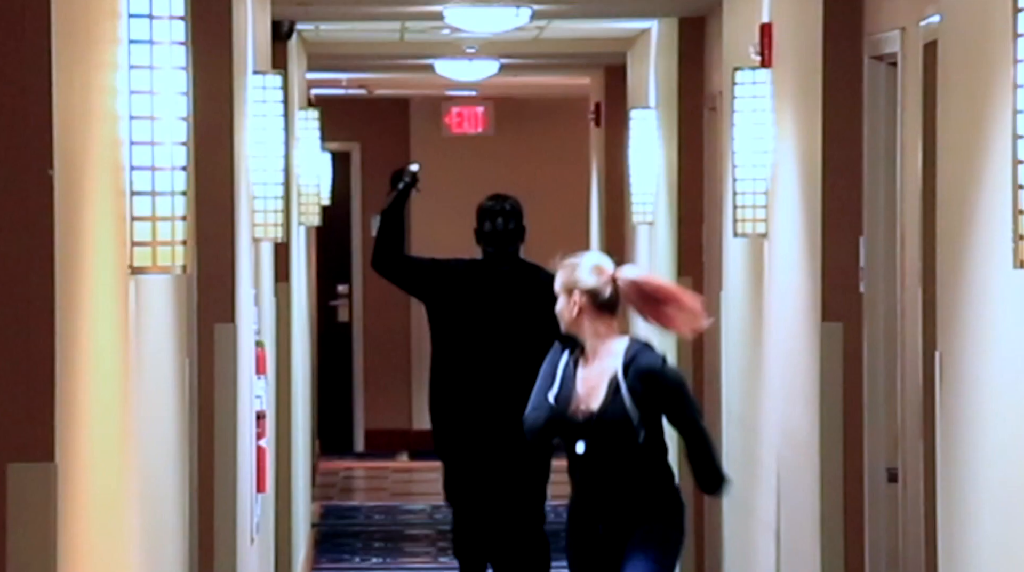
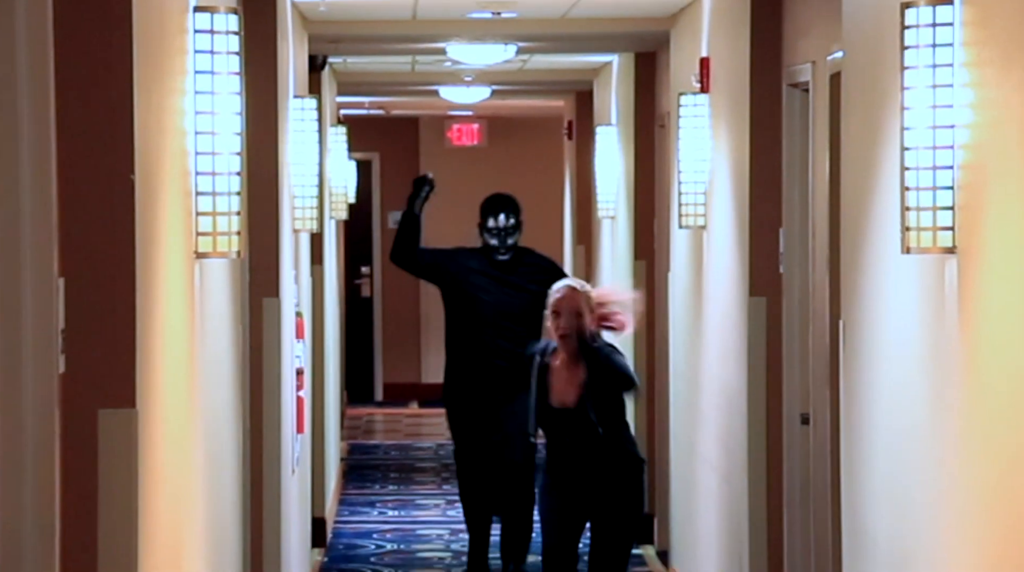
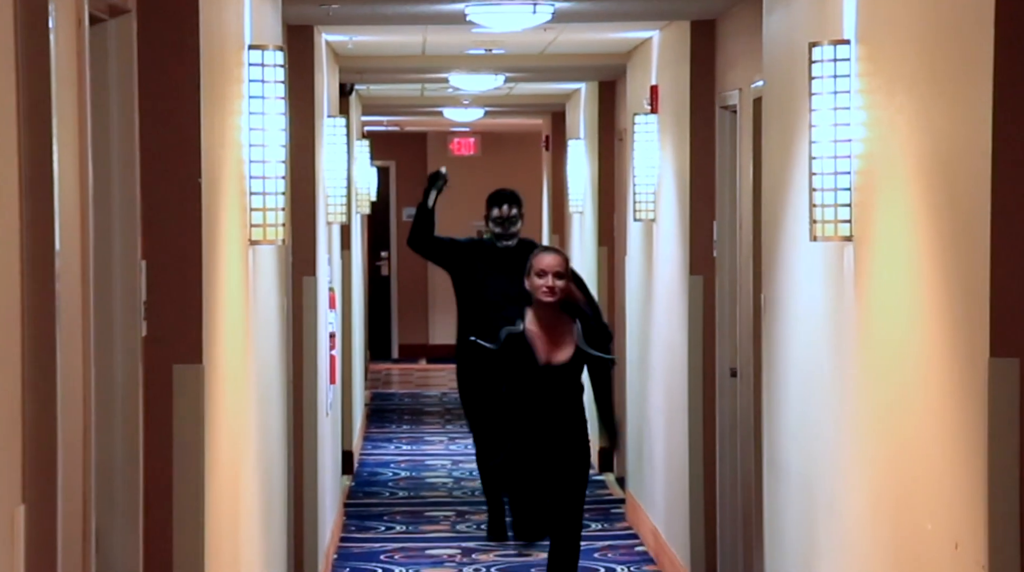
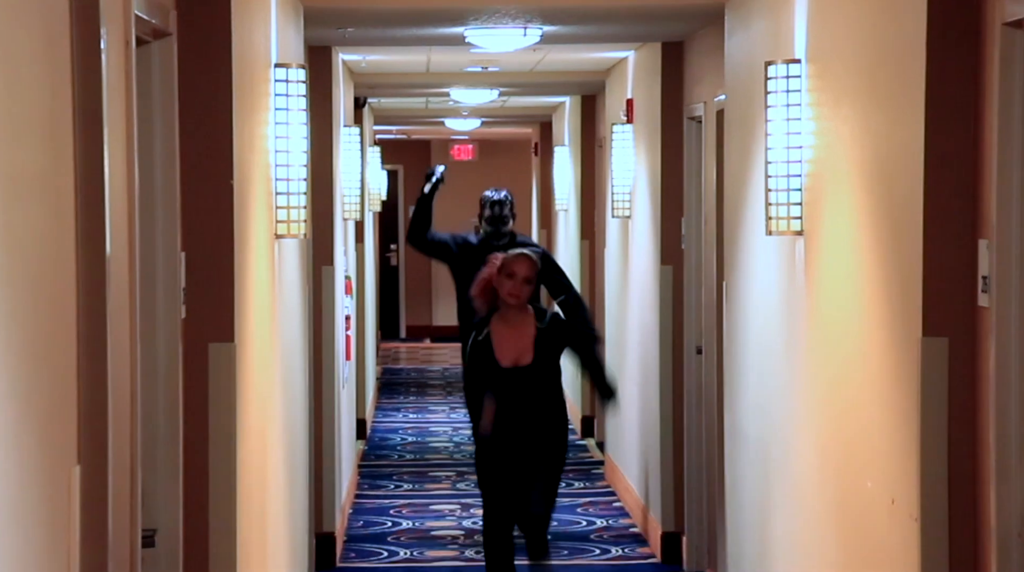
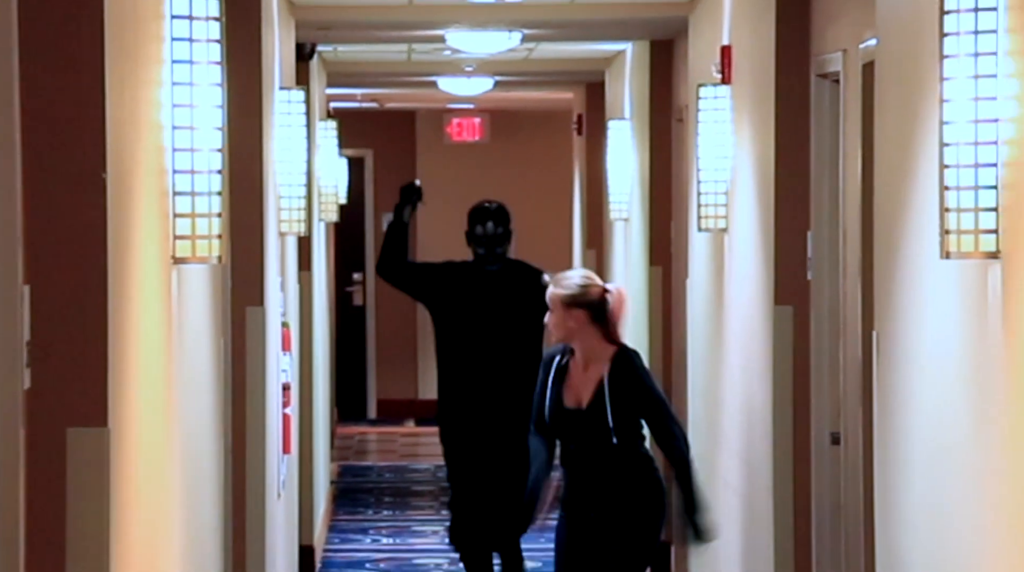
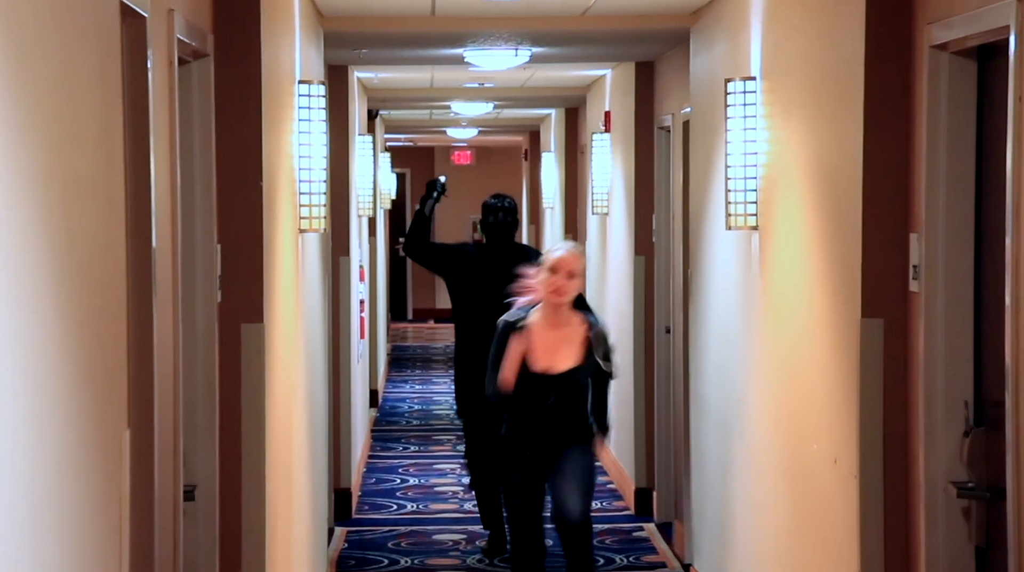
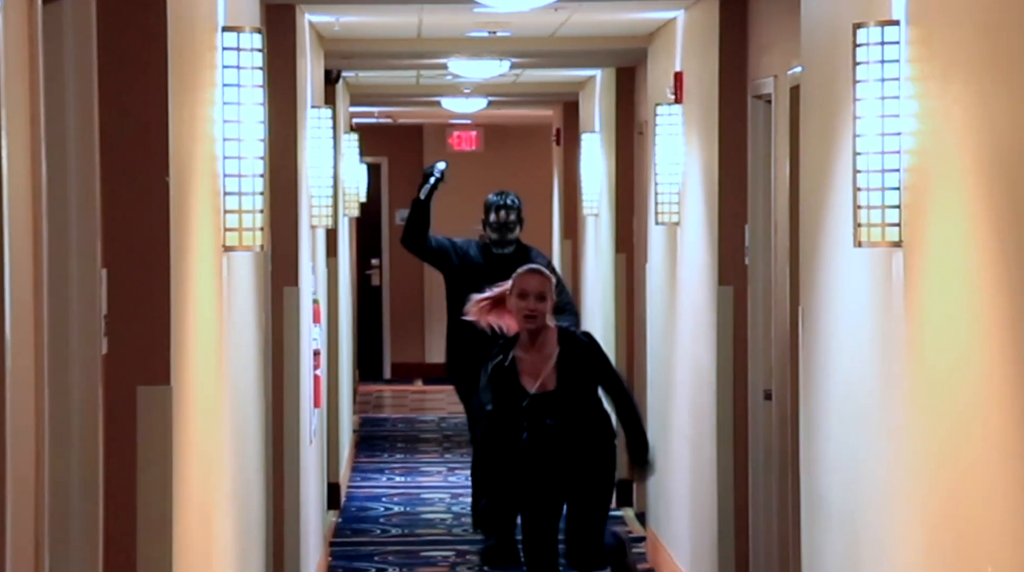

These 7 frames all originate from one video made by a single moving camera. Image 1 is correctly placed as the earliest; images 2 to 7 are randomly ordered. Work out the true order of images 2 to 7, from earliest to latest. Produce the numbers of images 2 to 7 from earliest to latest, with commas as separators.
5, 2, 7, 3, 4, 6
